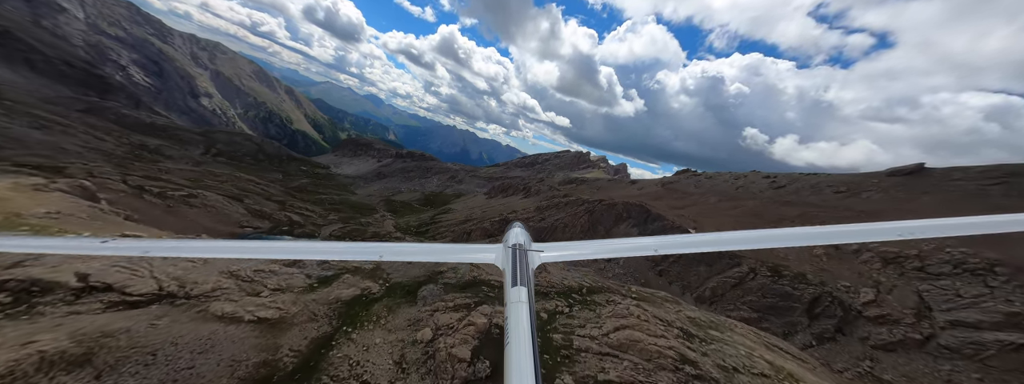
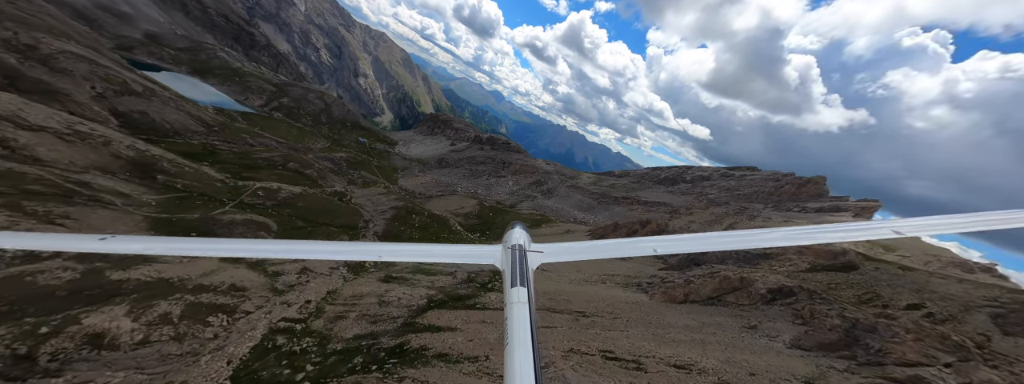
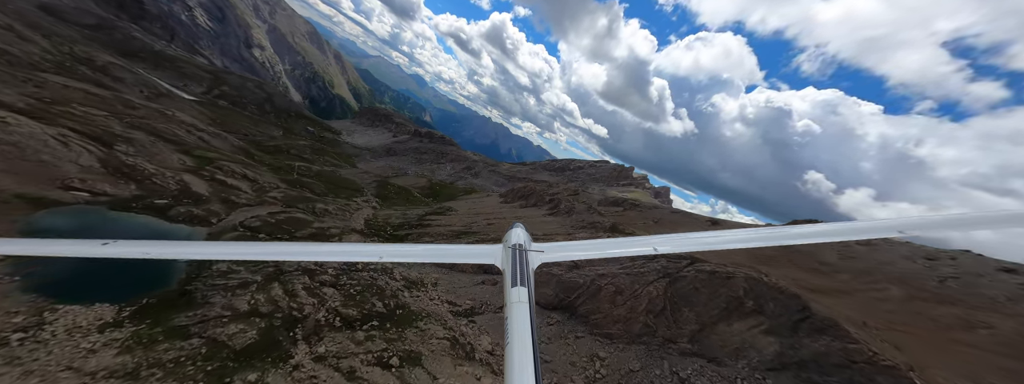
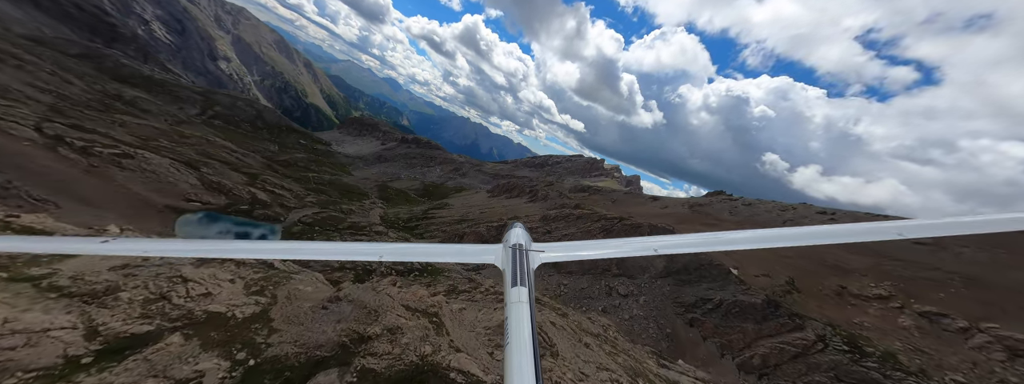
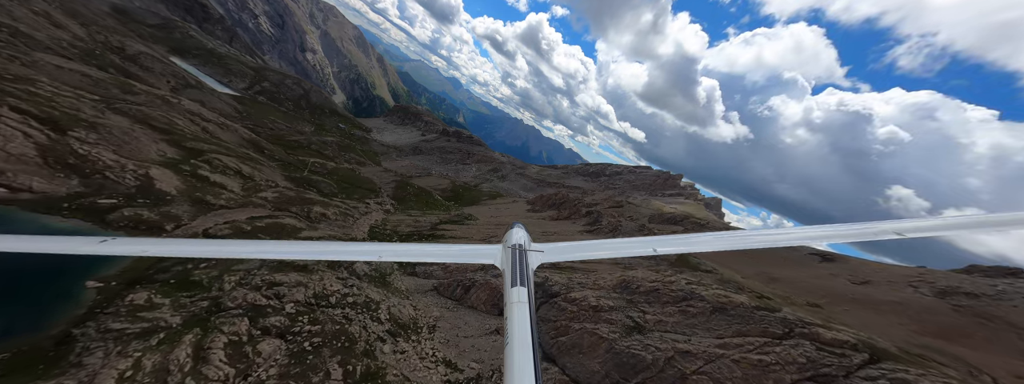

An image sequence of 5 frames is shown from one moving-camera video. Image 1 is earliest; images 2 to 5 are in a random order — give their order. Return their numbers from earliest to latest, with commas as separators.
4, 3, 5, 2
